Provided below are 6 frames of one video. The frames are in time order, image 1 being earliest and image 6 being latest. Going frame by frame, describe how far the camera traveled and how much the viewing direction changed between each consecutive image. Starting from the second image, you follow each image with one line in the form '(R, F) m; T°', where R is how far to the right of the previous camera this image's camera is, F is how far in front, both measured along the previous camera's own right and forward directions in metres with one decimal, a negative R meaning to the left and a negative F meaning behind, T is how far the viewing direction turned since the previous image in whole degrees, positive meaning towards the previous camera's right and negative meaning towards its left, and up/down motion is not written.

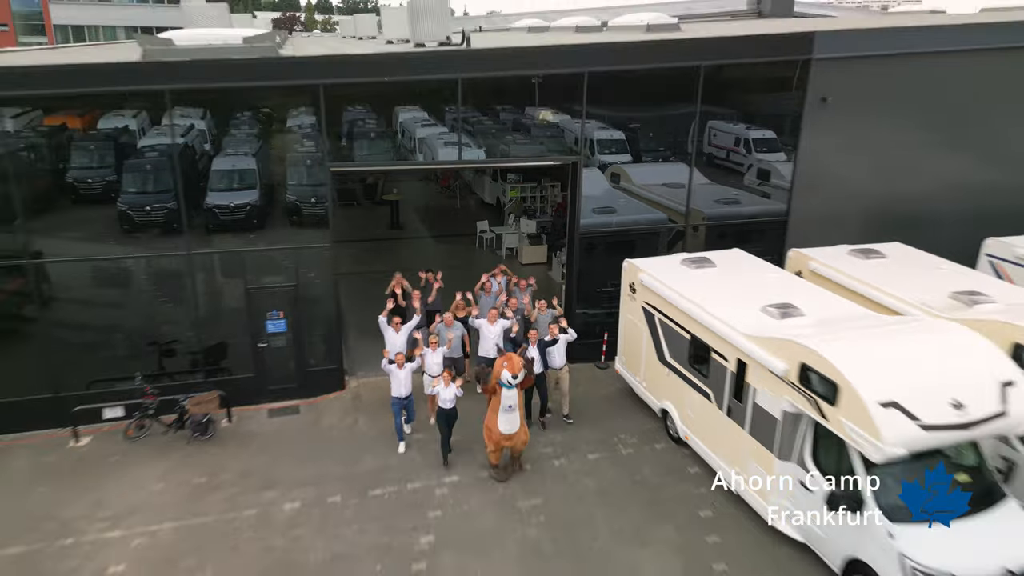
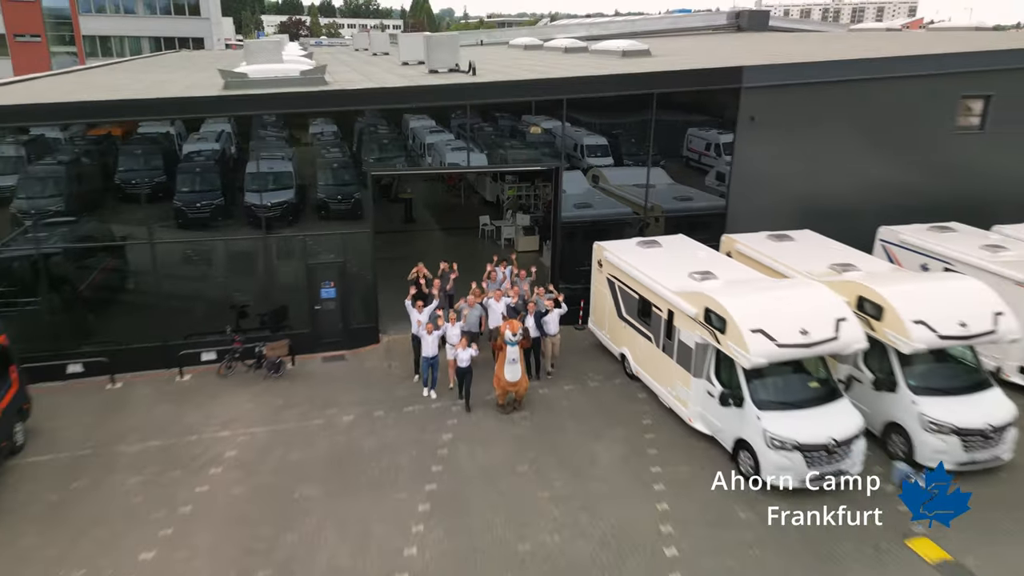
(+0.1, -2.4) m; 0°
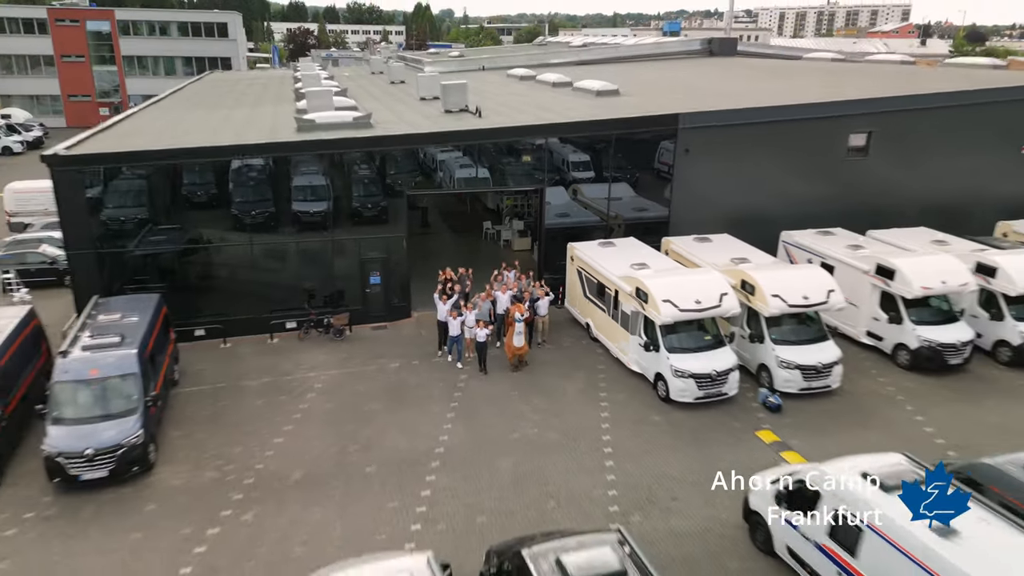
(+0.1, -3.9) m; 0°
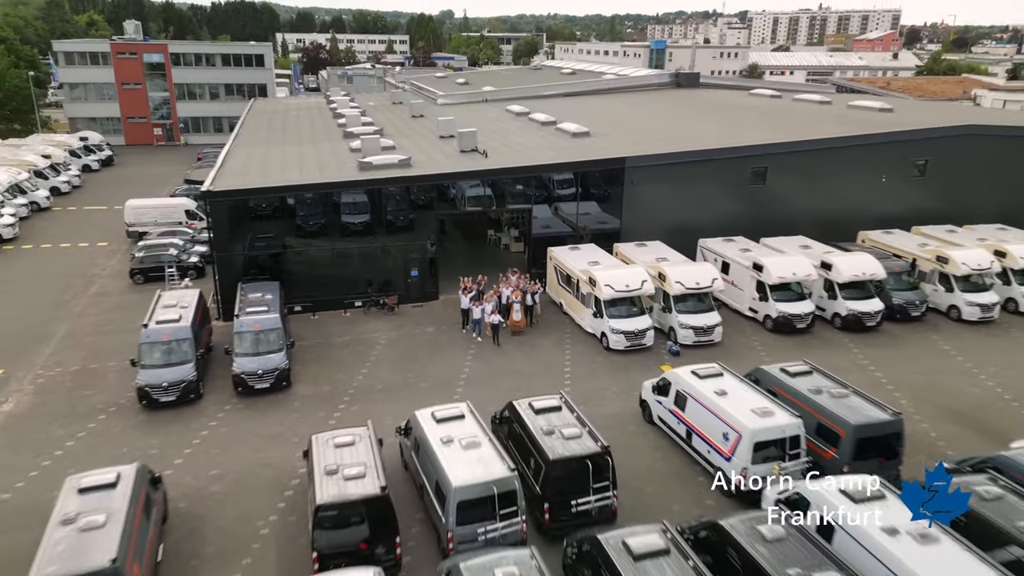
(+0.1, -6.4) m; 0°
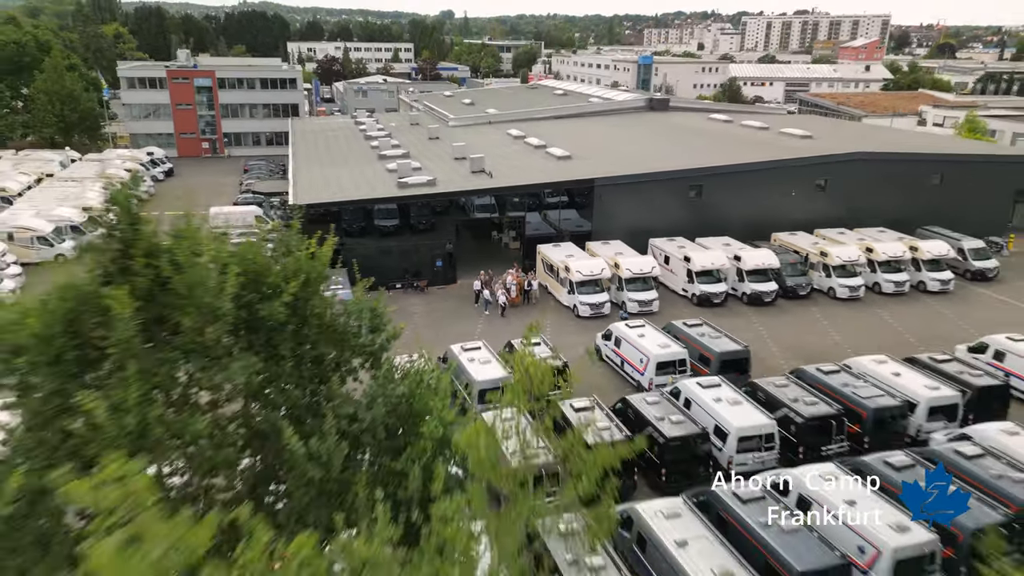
(+0.1, -7.5) m; 0°
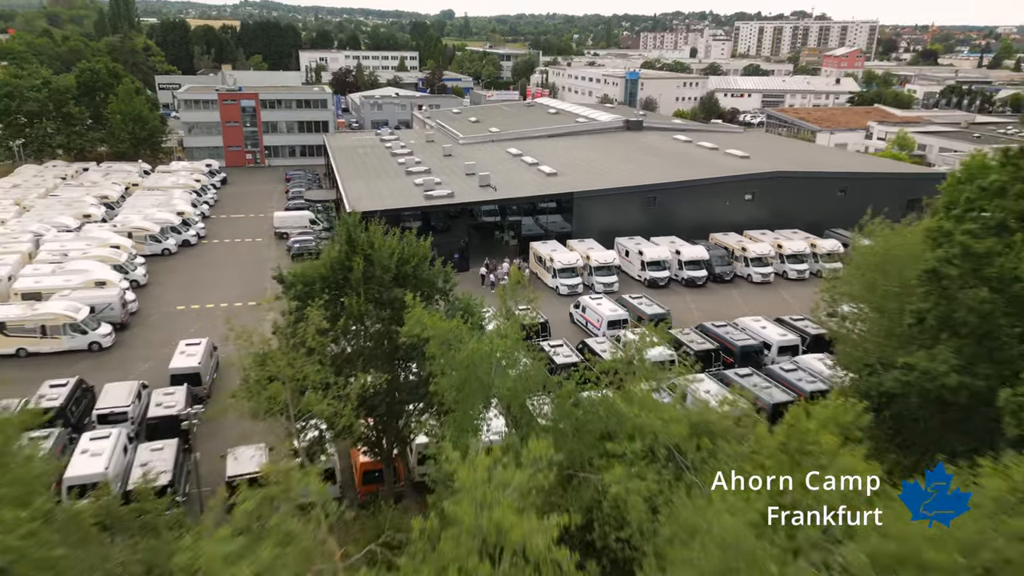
(0.0, -9.5) m; 0°
